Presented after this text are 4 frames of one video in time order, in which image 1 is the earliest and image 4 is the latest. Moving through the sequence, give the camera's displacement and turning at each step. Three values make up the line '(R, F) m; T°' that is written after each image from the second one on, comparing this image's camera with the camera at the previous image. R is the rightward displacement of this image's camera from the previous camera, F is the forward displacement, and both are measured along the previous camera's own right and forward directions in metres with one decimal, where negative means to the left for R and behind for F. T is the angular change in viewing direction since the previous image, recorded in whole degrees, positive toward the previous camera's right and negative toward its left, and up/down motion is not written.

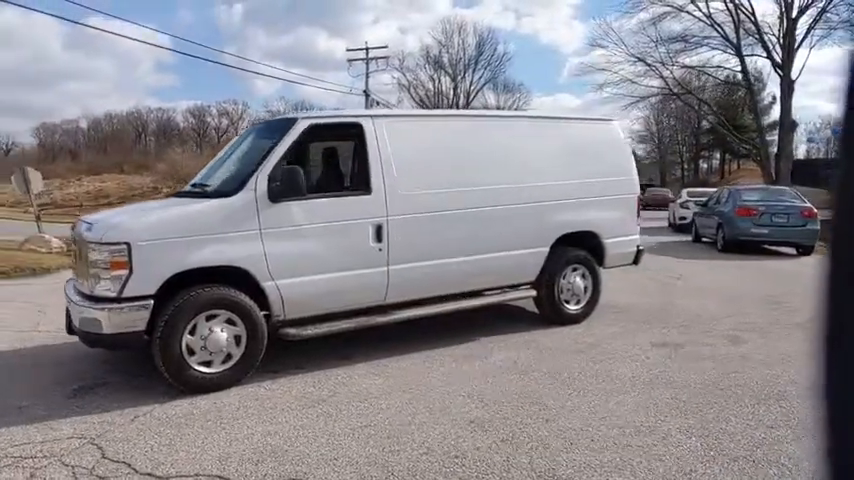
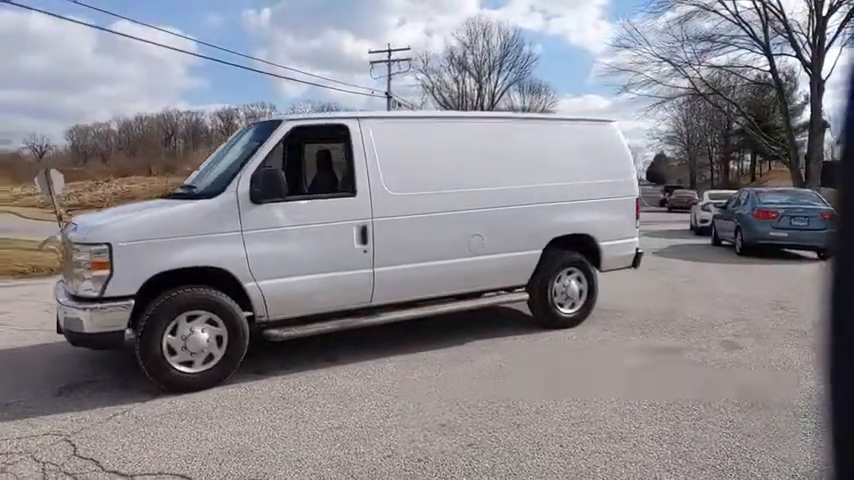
(+0.3, 0.0) m; -2°
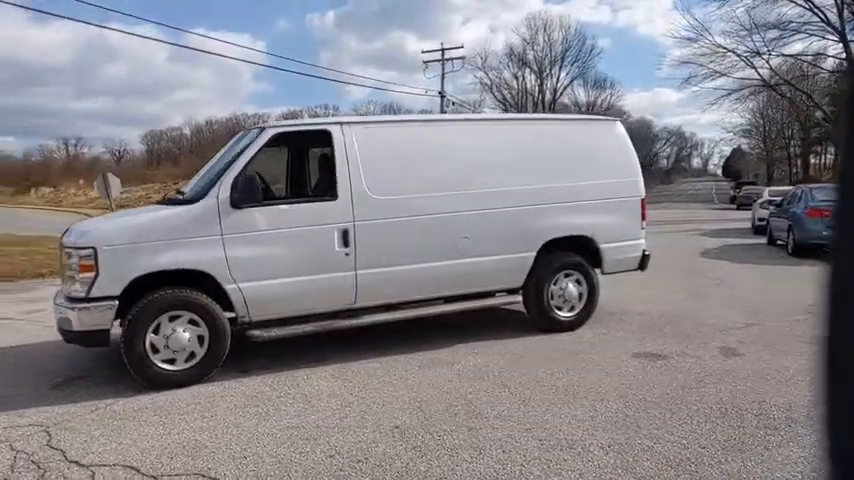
(+0.7, 0.0) m; -6°
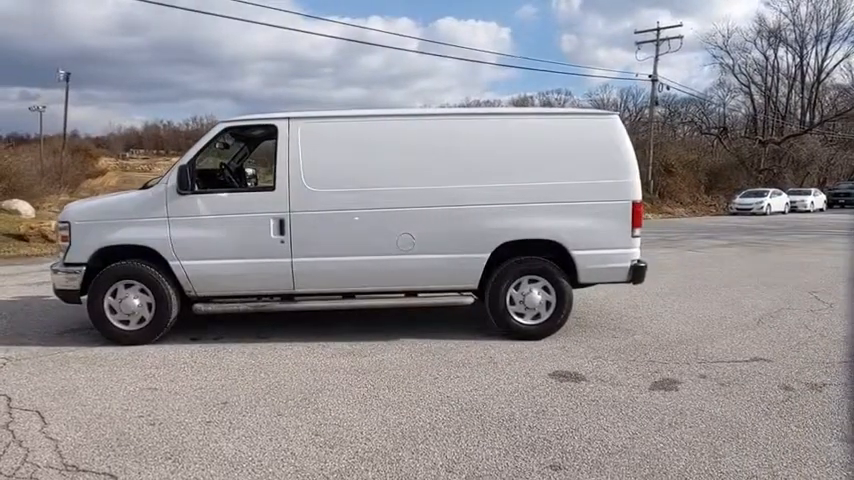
(+2.6, +0.4) m; -20°
